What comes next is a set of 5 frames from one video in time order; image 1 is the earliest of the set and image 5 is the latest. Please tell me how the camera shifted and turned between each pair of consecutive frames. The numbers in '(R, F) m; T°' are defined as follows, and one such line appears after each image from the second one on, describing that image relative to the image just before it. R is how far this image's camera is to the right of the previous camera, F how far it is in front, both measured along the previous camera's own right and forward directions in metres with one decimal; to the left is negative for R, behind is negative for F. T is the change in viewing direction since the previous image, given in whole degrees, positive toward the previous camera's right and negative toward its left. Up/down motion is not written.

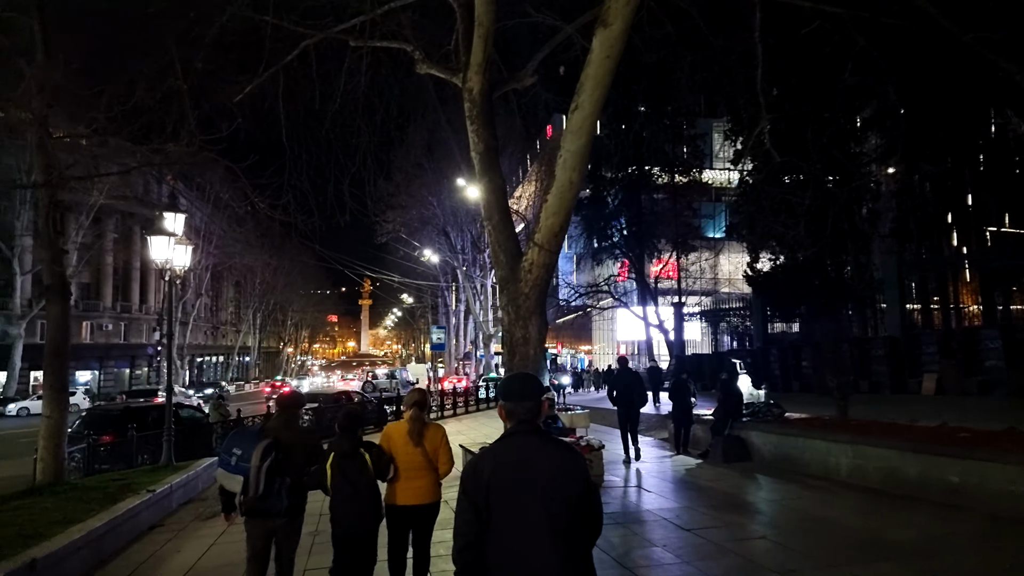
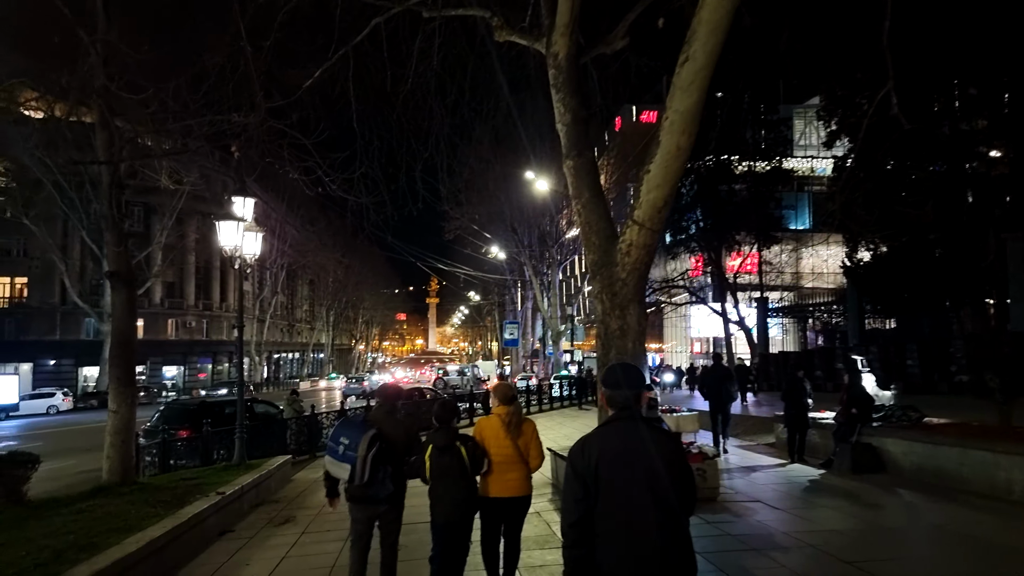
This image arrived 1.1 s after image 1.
(-0.4, +1.0) m; -6°
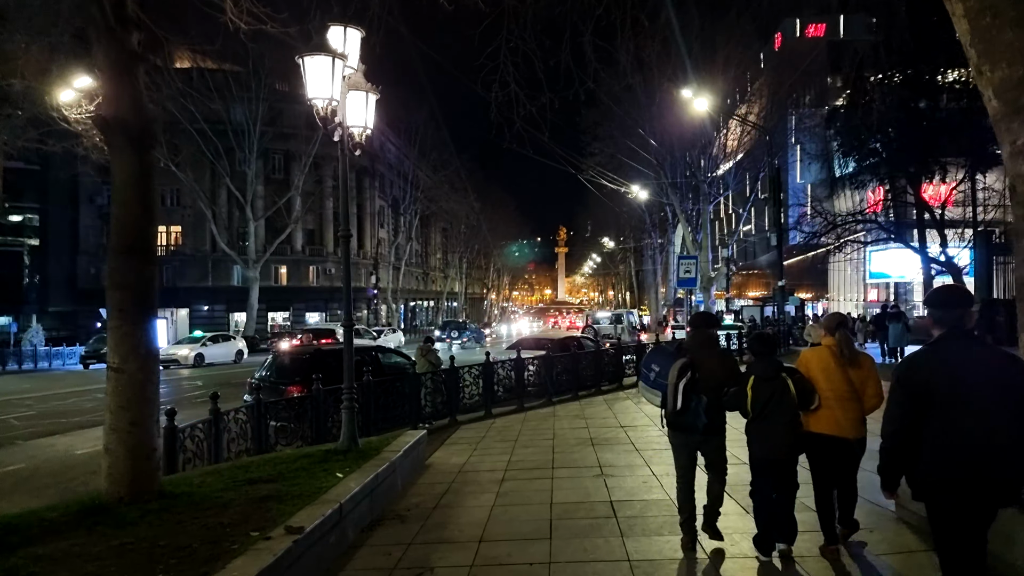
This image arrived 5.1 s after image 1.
(-1.3, +4.0) m; -11°
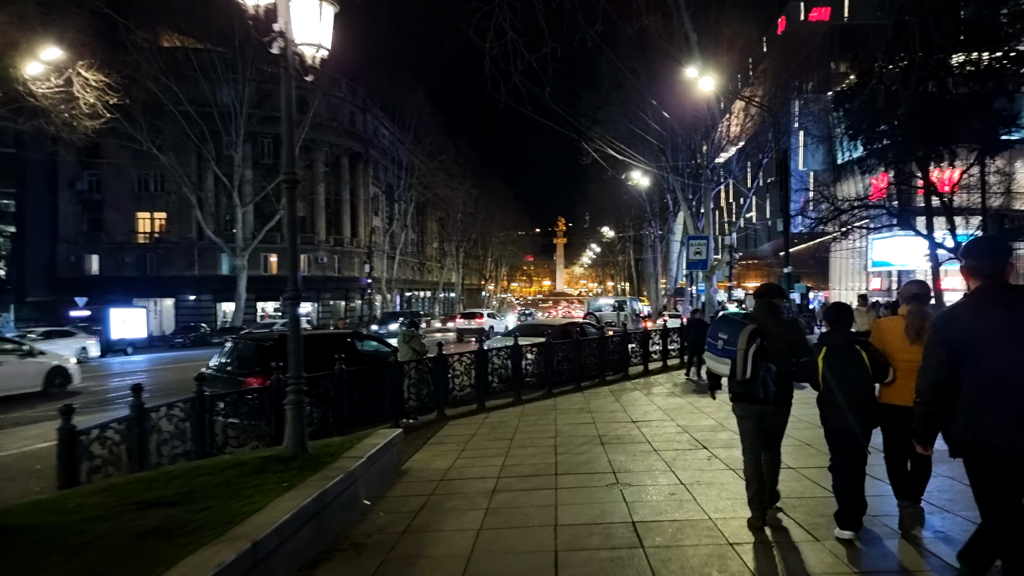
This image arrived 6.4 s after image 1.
(0.0, +1.4) m; 0°
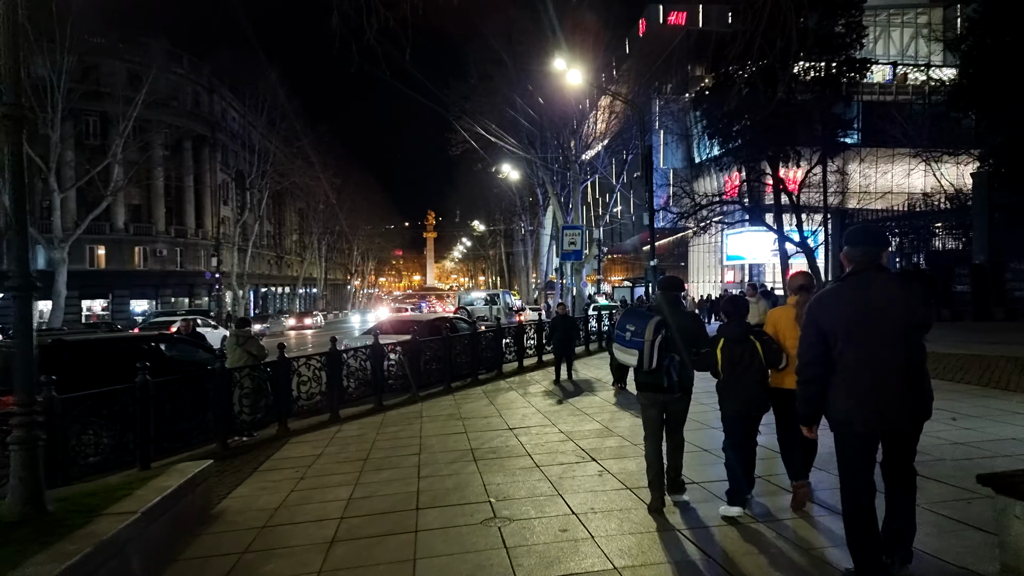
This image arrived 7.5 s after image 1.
(+0.2, +1.2) m; +11°
